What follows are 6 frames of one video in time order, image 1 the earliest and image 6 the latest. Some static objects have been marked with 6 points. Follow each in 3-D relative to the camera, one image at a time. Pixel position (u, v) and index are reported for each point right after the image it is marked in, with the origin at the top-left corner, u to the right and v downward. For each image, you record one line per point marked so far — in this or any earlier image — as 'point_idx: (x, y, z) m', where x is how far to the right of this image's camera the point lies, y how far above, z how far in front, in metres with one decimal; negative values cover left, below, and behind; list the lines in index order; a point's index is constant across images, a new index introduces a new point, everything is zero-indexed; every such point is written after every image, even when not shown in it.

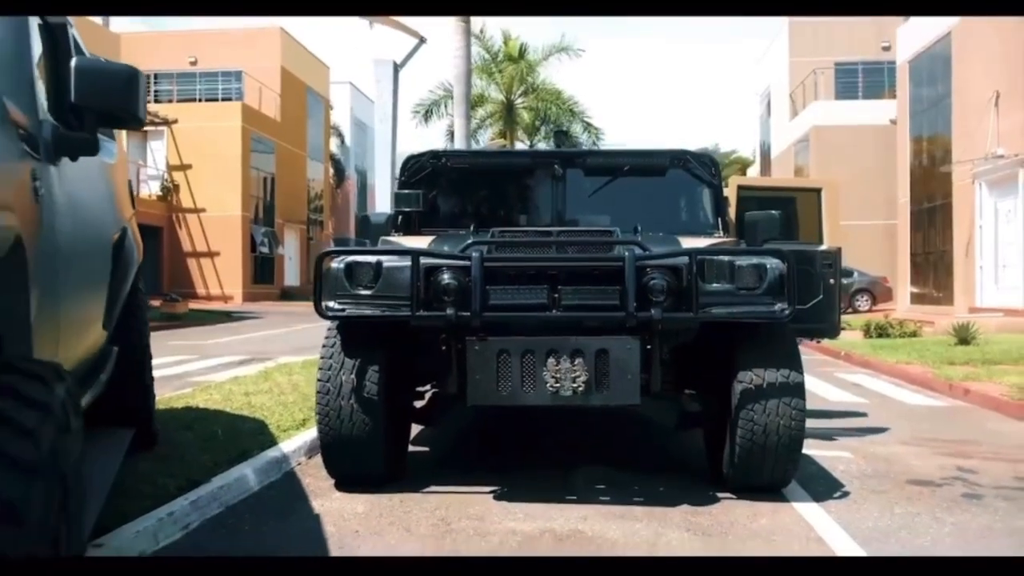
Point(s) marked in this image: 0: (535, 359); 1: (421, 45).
0: (+0.1, -0.4, +5.0) m
1: (-1.5, +3.9, +13.2) m
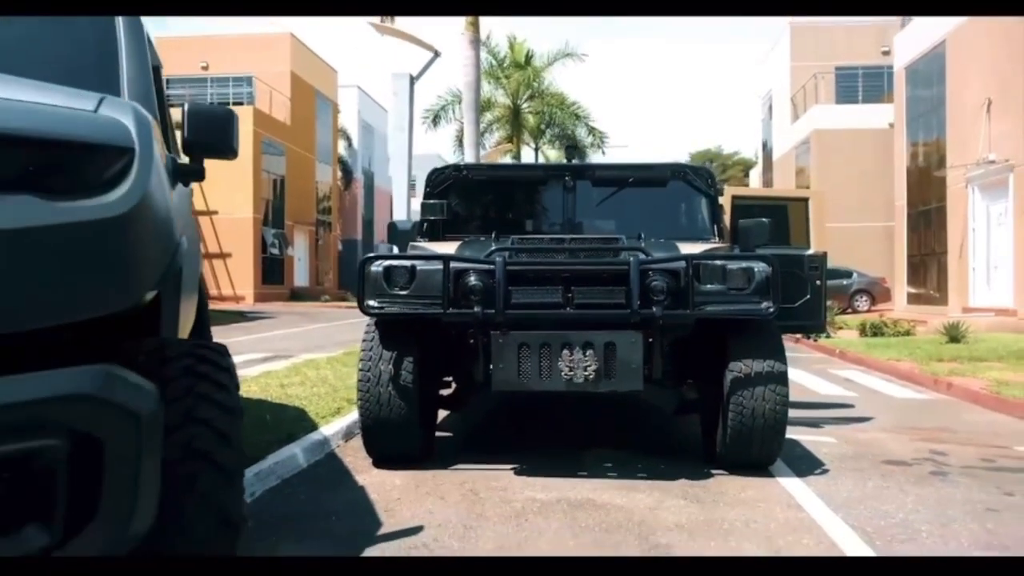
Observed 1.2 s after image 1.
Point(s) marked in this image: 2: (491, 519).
0: (+0.3, -0.4, +5.7) m
1: (-1.3, +3.9, +13.9) m
2: (-0.1, -1.4, +4.9) m
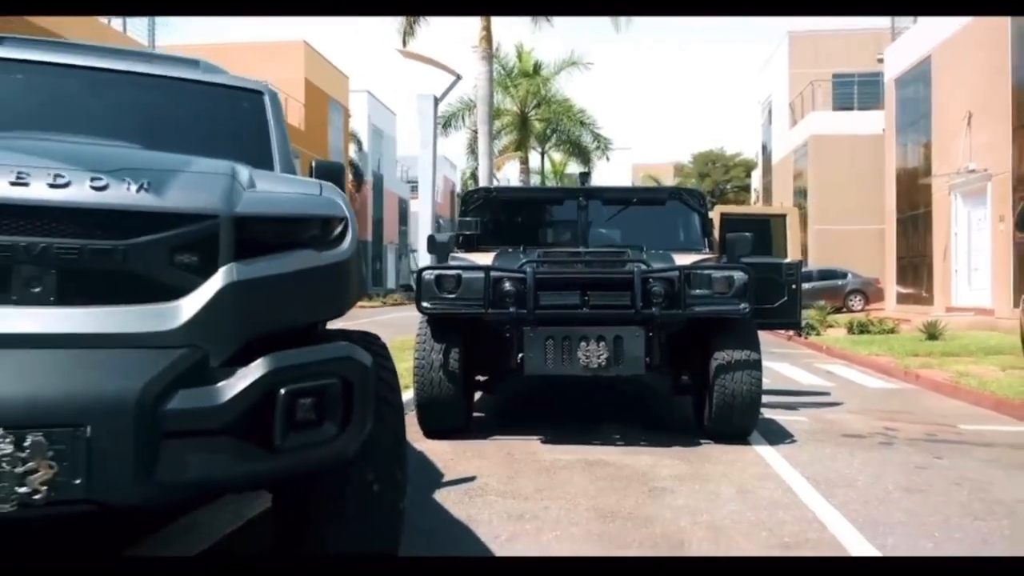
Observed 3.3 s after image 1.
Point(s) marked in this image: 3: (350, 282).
0: (+0.5, -0.5, +7.1) m
1: (-1.0, +3.9, +15.4) m
2: (+0.1, -1.4, +6.3) m
3: (-0.6, 0.0, +3.3) m
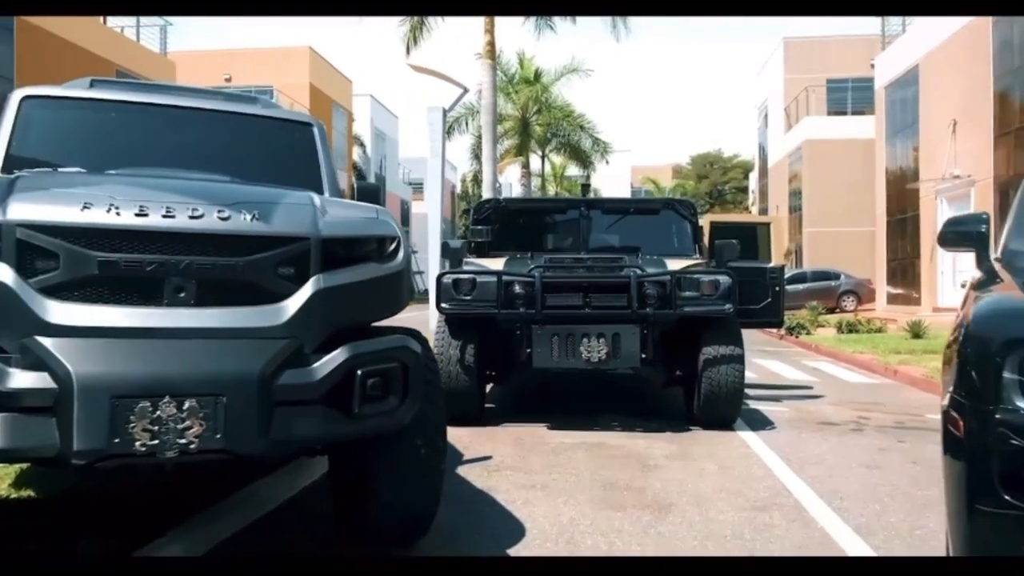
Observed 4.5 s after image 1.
0: (+0.6, -0.5, +8.0) m
1: (-0.9, +3.8, +16.2) m
2: (+0.2, -1.4, +7.2) m
3: (-0.5, 0.0, +4.1) m
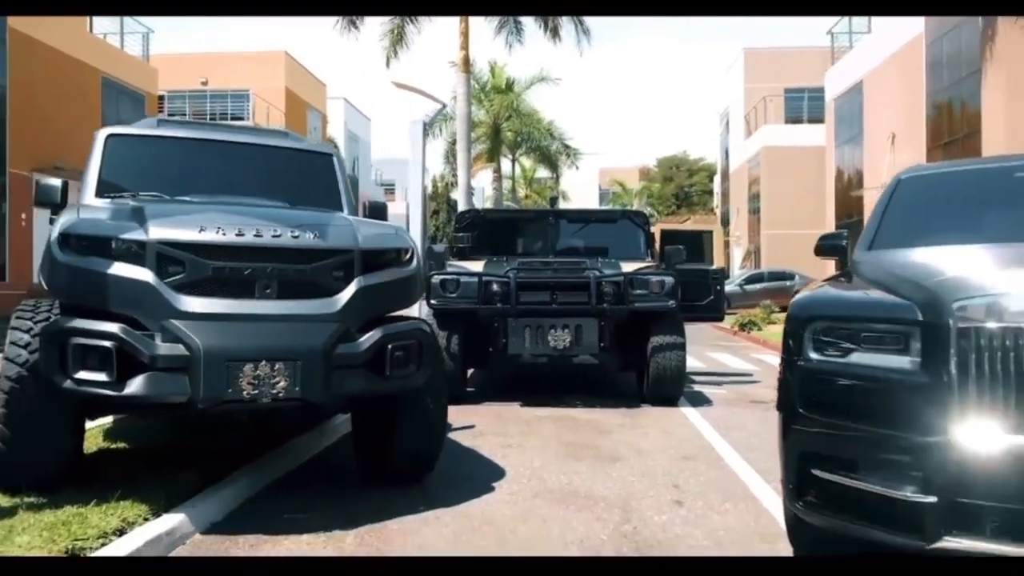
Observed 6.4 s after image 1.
0: (+0.4, -0.5, +9.5) m
1: (-1.5, +3.8, +17.7) m
2: (0.0, -1.4, +8.7) m
3: (-0.6, 0.0, +5.6) m
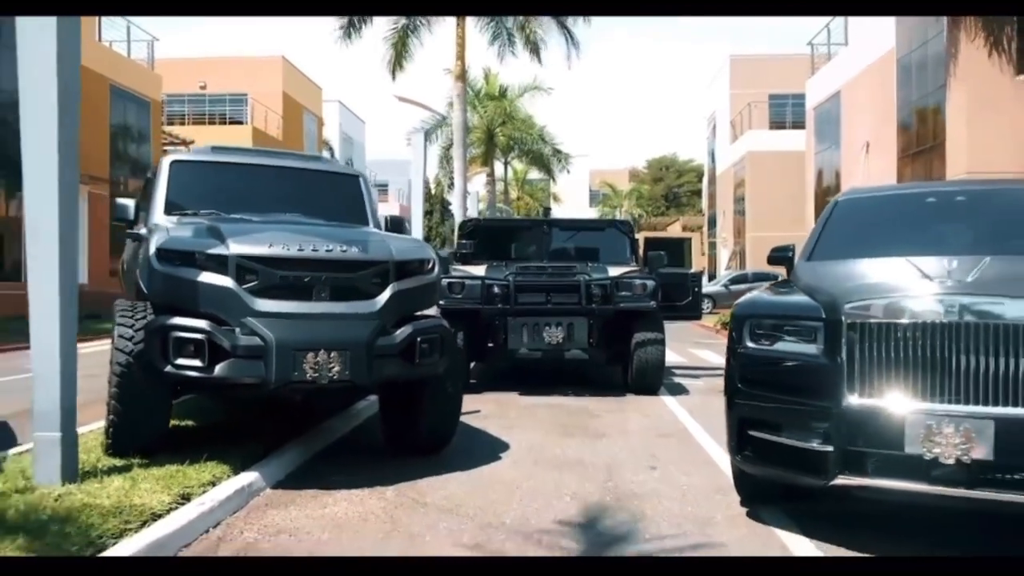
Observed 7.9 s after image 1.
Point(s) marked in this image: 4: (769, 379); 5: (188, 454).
0: (+0.4, -0.5, +10.7) m
1: (-1.6, +3.8, +18.9) m
2: (0.0, -1.4, +9.9) m
3: (-0.6, 0.0, +6.8) m
4: (+1.5, -0.5, +5.0) m
5: (-2.4, -1.2, +6.2) m
